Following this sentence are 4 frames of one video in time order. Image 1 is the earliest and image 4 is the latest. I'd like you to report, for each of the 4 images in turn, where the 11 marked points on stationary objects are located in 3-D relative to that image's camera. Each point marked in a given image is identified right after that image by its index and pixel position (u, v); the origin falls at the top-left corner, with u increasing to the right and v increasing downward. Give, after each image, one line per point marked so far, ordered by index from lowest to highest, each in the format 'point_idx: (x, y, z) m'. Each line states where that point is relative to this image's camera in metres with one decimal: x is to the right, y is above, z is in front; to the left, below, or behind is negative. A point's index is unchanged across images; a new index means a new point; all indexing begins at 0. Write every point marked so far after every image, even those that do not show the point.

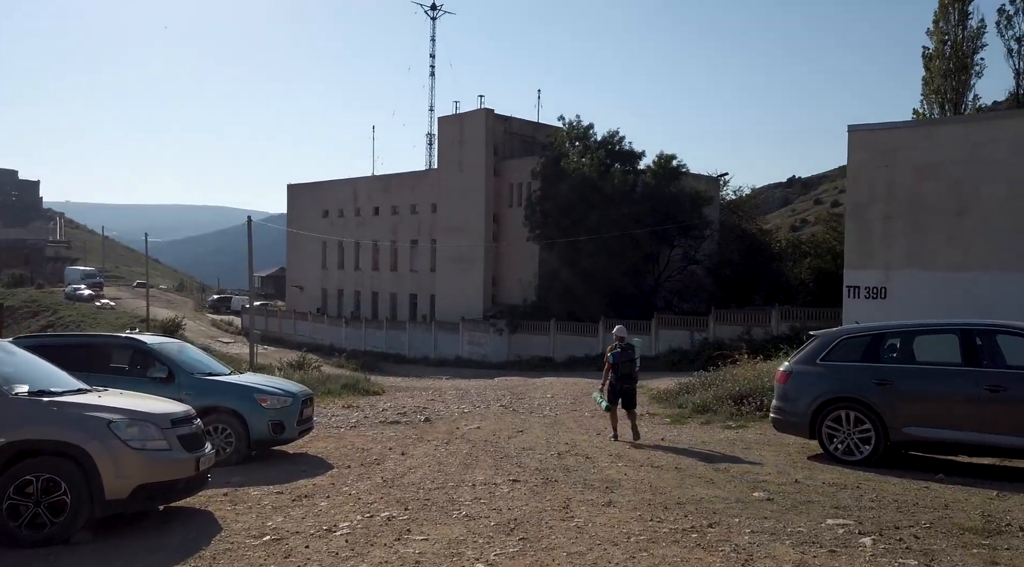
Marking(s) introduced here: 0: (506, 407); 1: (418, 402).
0: (-0.1, -2.7, +17.5) m
1: (-2.3, -2.9, +19.7) m
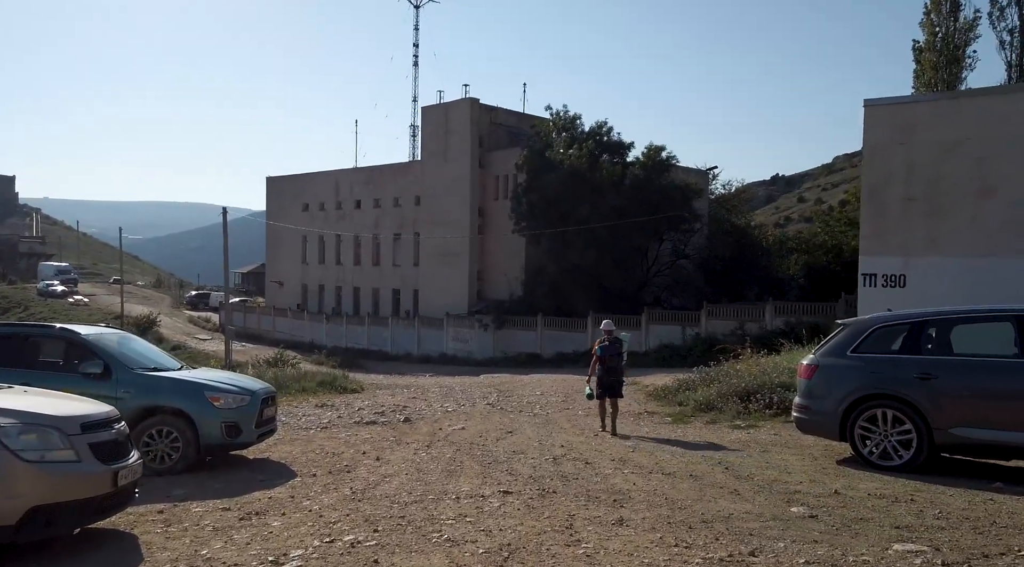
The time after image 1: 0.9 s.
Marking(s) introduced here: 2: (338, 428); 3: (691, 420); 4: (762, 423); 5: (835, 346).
0: (-0.4, -2.4, +16.2) m
1: (-2.6, -2.7, +18.4) m
2: (-2.7, -2.2, +12.4) m
3: (+3.1, -2.3, +13.8) m
4: (+3.9, -2.2, +12.7) m
5: (+3.7, -0.7, +9.3) m
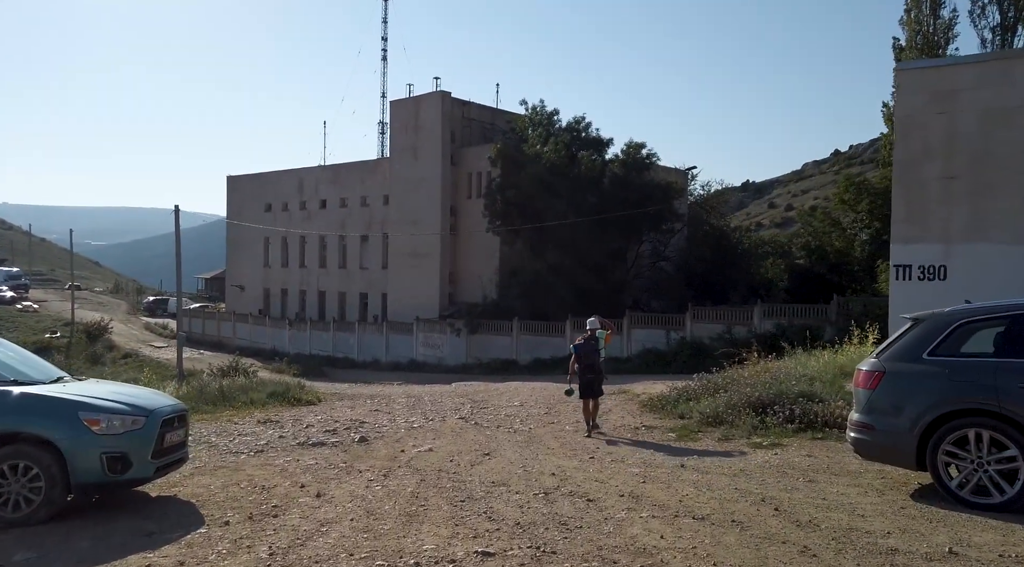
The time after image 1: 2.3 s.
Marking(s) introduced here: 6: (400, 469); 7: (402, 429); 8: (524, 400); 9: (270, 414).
0: (-0.8, -2.4, +14.0) m
1: (-3.1, -2.6, +16.2) m
2: (-2.9, -2.1, +10.1) m
3: (+2.7, -2.2, +11.7) m
4: (+3.6, -2.1, +10.7) m
5: (+3.5, -0.6, +7.3) m
6: (-1.3, -2.1, +9.2) m
7: (-1.7, -2.2, +12.3) m
8: (+0.3, -2.6, +18.2) m
9: (-4.6, -2.5, +15.3) m
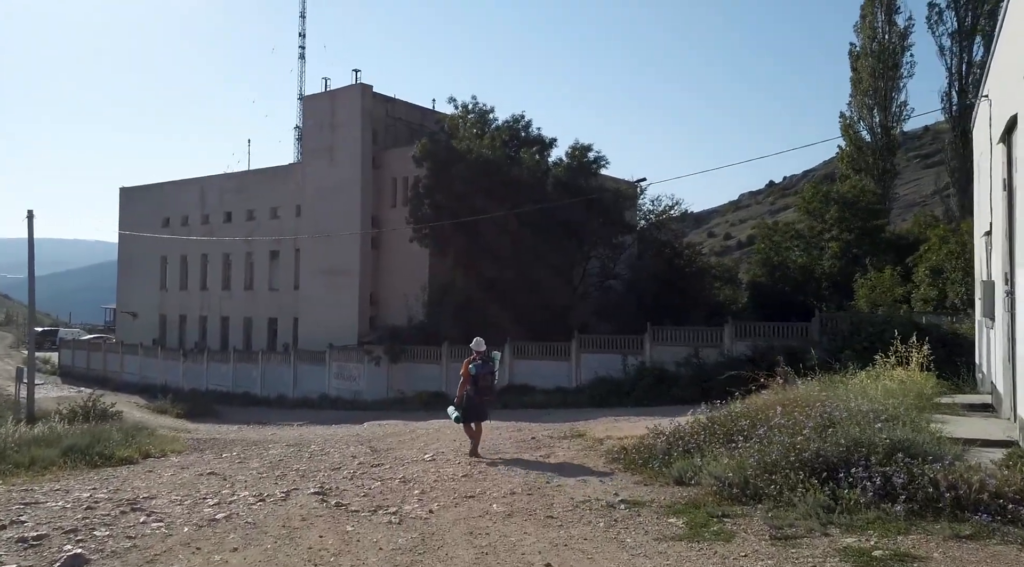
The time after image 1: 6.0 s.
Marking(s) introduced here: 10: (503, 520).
0: (-1.9, -2.2, +8.5) m
1: (-4.3, -2.5, +10.5) m
2: (-3.8, -1.8, +4.5) m
3: (+1.8, -2.0, +6.4) m
4: (+2.7, -1.8, +5.5) m
5: (+2.9, -0.1, +2.2) m
6: (-2.1, -1.8, +3.7) m
7: (-2.7, -2.0, +6.8) m
8: (-1.1, -2.6, +12.7) m
9: (-5.8, -2.4, +9.5) m
10: (-0.1, -2.1, +7.2) m
